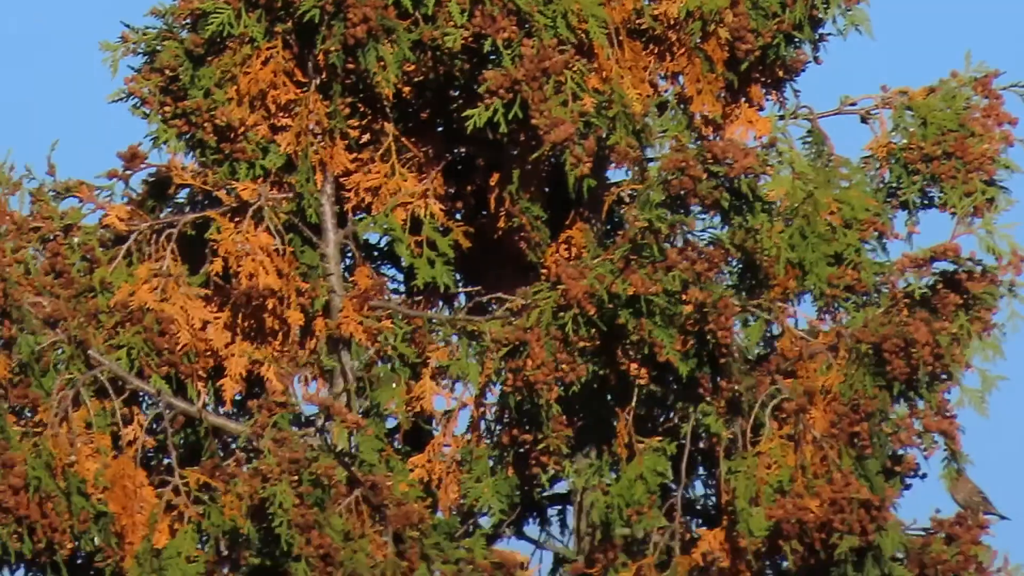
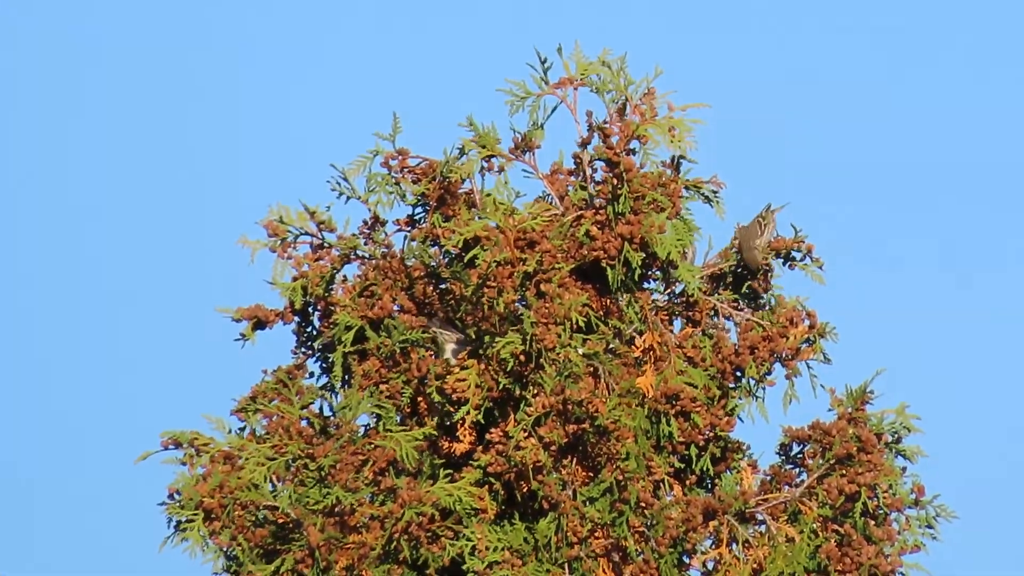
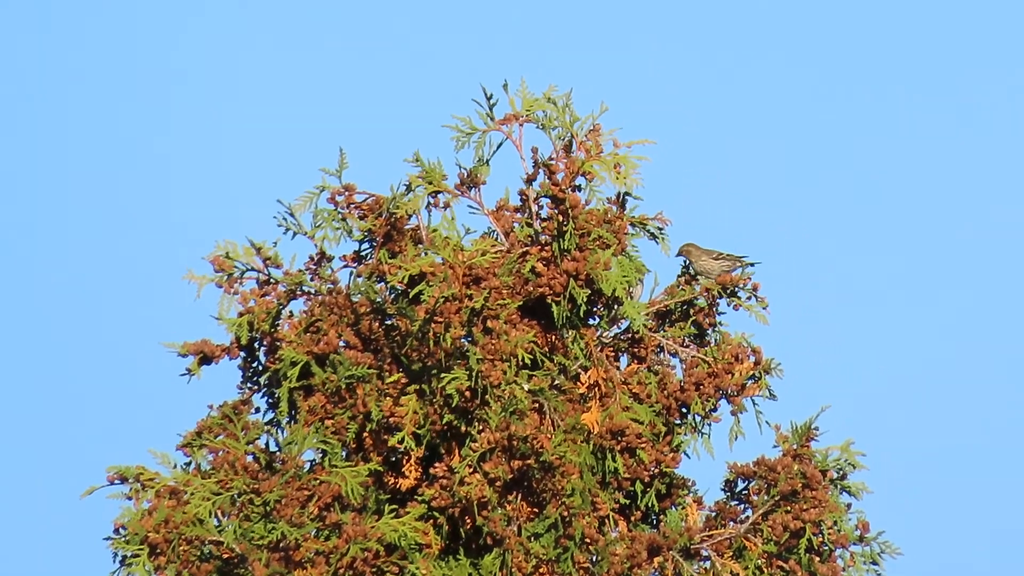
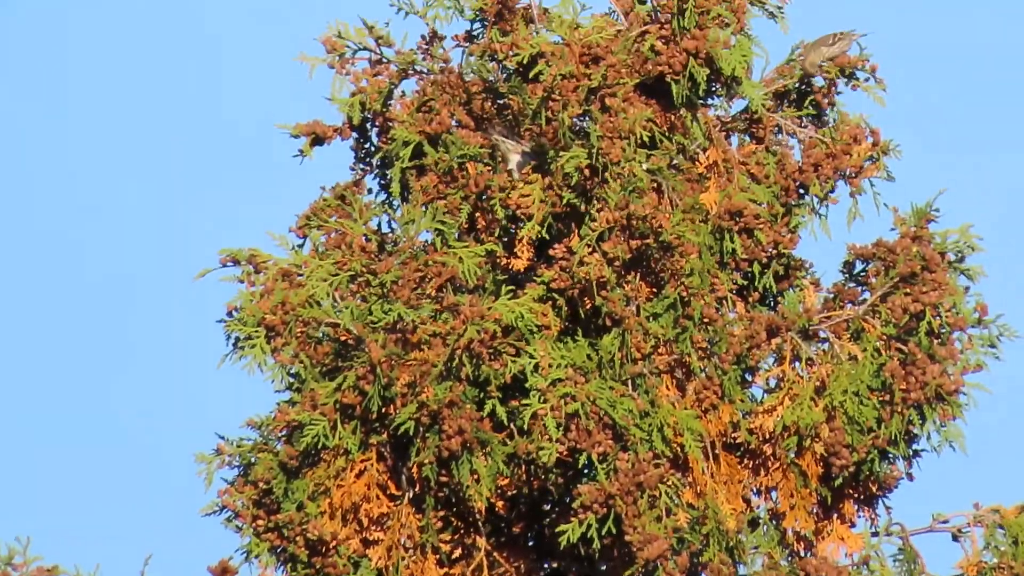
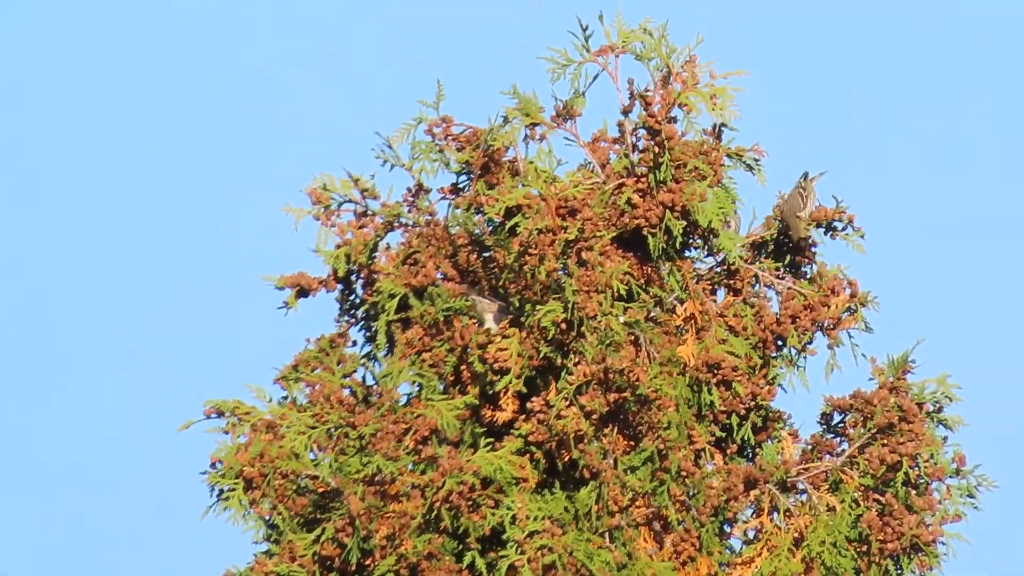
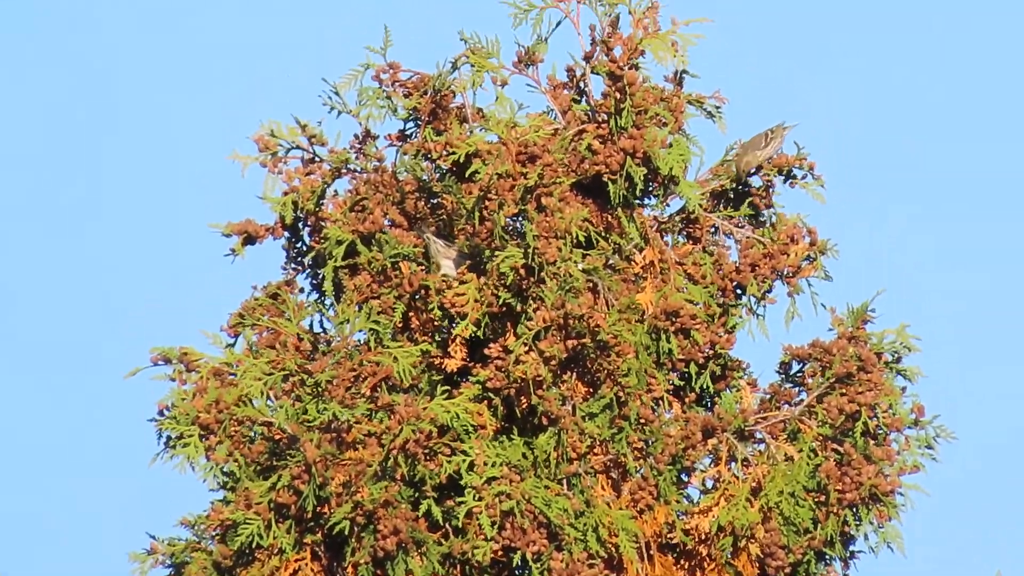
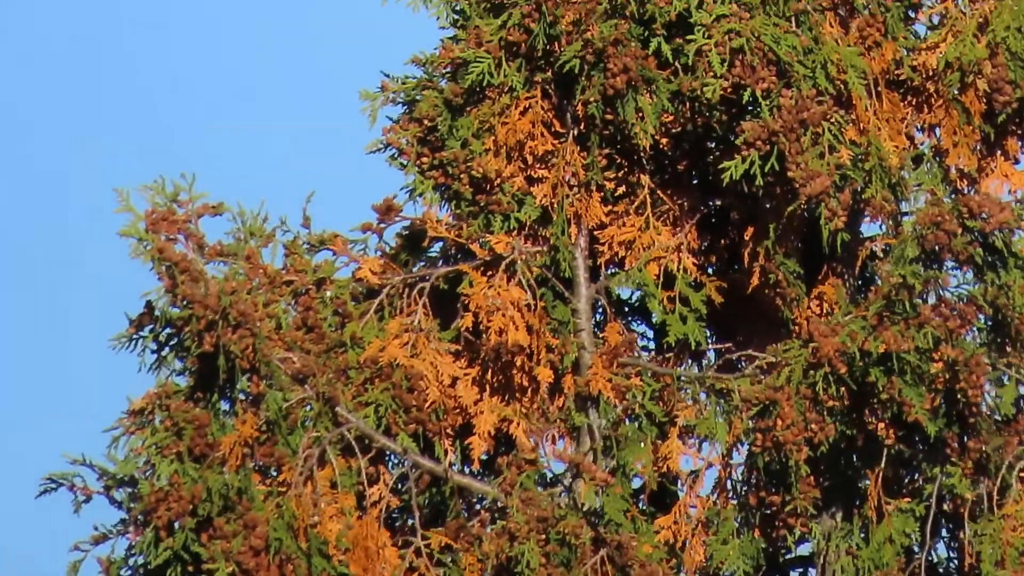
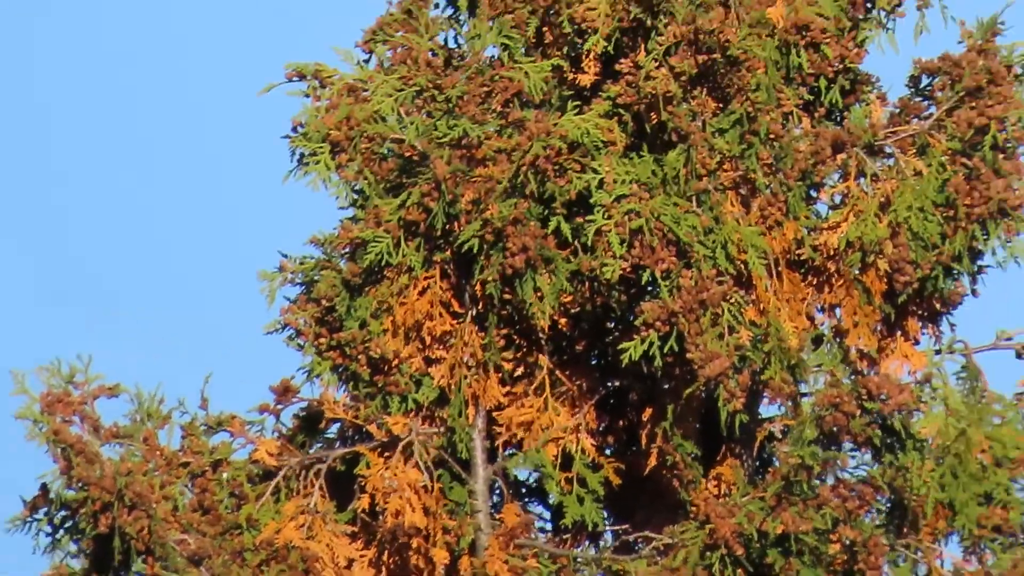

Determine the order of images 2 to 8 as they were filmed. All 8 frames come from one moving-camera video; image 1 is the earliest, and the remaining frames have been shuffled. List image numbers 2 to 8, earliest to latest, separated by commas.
7, 8, 4, 6, 5, 2, 3
